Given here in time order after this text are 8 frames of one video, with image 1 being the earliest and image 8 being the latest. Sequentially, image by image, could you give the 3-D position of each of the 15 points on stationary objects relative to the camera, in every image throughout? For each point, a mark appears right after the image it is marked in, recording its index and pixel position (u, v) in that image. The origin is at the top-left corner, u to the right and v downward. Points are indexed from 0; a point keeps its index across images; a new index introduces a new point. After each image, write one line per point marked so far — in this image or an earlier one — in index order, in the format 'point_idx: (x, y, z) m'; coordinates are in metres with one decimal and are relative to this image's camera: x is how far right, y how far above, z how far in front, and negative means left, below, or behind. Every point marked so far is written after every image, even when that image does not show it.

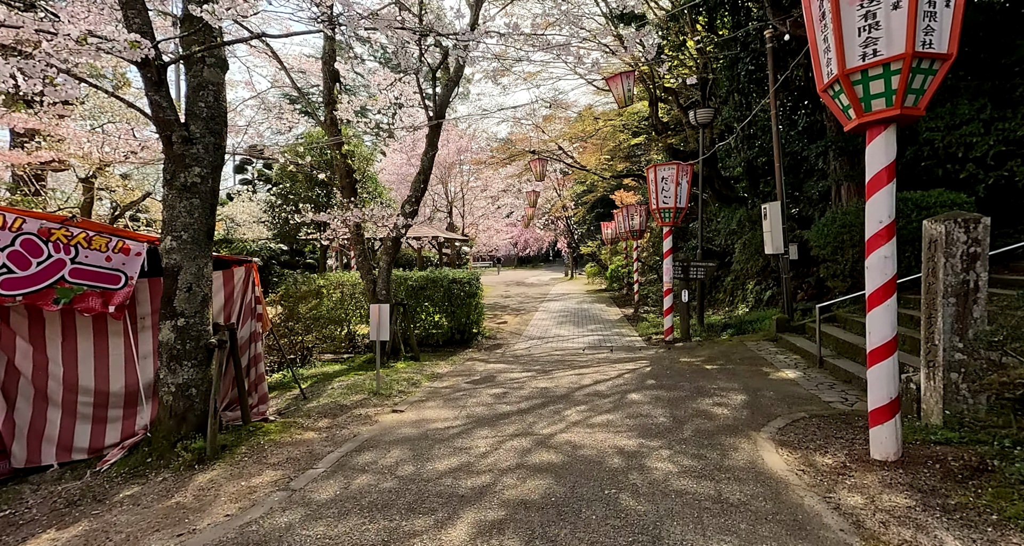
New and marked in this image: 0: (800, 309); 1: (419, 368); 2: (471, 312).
0: (+4.2, -0.5, +10.1) m
1: (-1.2, -1.3, +9.1) m
2: (-0.7, -0.7, +12.2) m
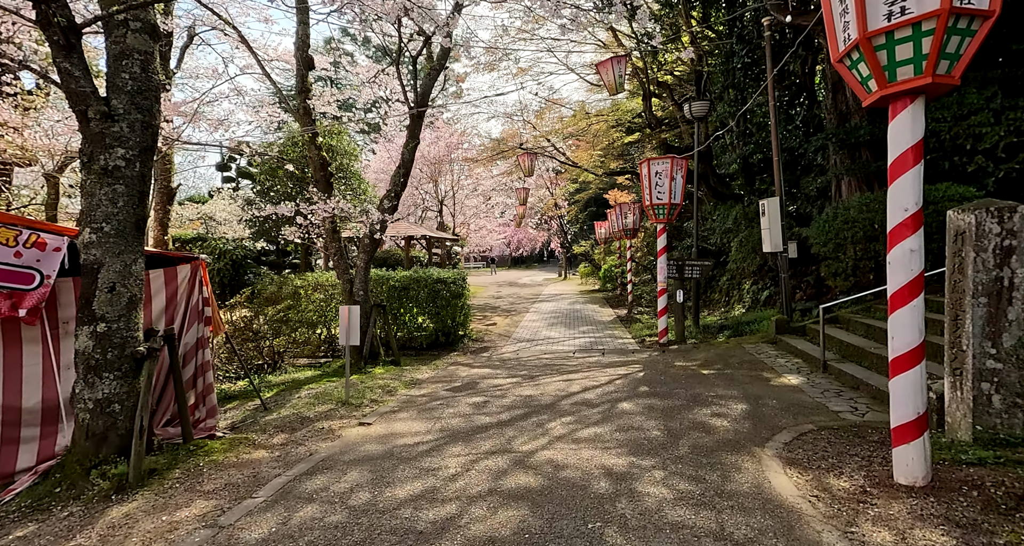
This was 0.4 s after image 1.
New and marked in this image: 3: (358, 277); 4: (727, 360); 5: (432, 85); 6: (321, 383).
0: (+4.0, -0.5, +9.6) m
1: (-1.4, -1.3, +8.6) m
2: (-0.9, -0.7, +11.7) m
3: (-2.1, -0.1, +9.4) m
4: (+2.4, -1.0, +7.9) m
5: (-1.1, +2.7, +10.0) m
6: (-2.1, -1.2, +7.4) m
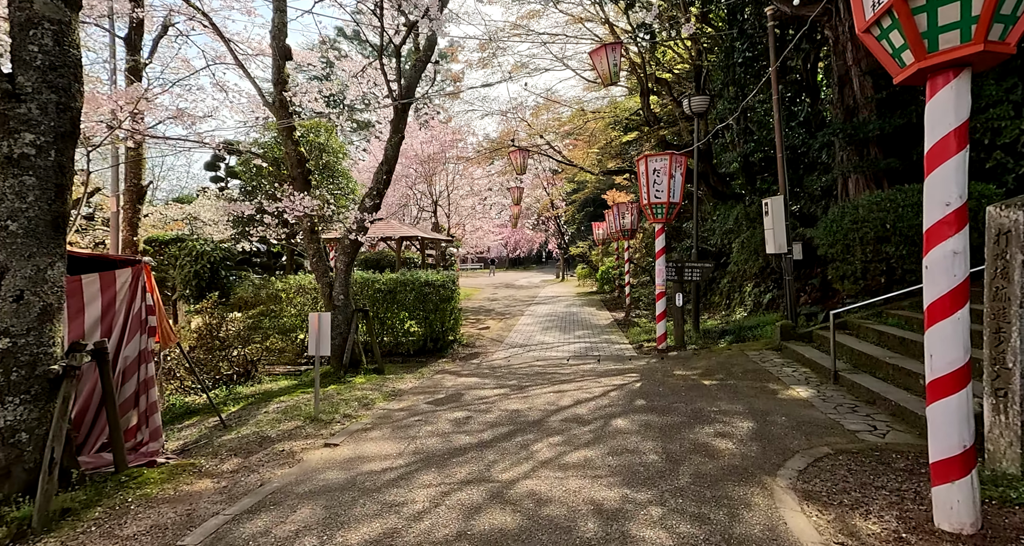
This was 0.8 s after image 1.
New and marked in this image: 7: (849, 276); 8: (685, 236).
0: (+3.8, -0.5, +9.1) m
1: (-1.5, -1.3, +8.1) m
2: (-1.1, -0.7, +11.2) m
3: (-2.3, -0.1, +8.9) m
4: (+2.3, -1.0, +7.4) m
5: (-1.3, +2.6, +9.5) m
6: (-2.2, -1.2, +6.9) m
7: (+3.9, 0.0, +8.0) m
8: (+3.8, +0.8, +15.2) m
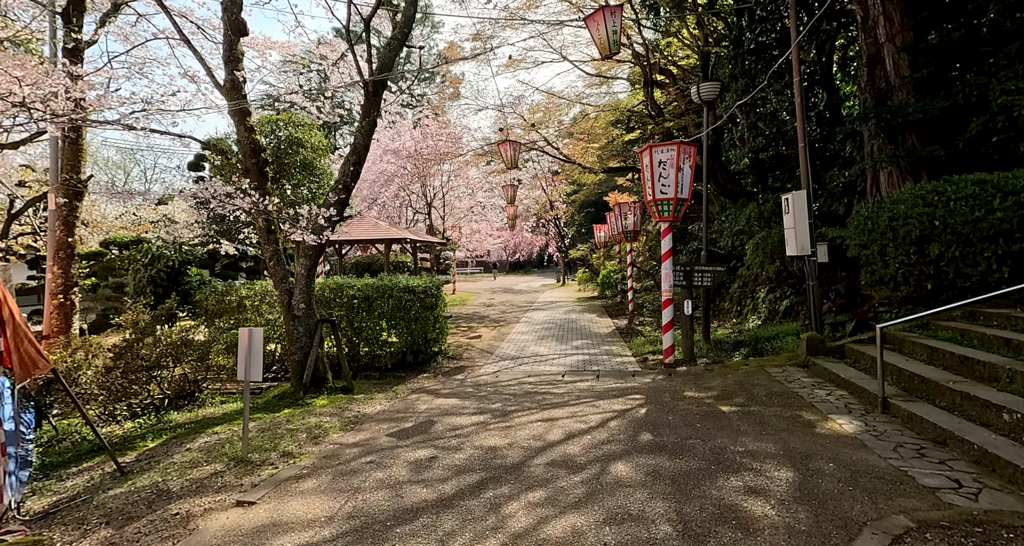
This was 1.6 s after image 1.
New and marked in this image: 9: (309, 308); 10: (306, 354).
0: (+3.7, -0.6, +8.0) m
1: (-1.7, -1.4, +7.0) m
2: (-1.2, -0.8, +10.1) m
3: (-2.4, -0.2, +7.8) m
4: (+2.1, -1.1, +6.3) m
5: (-1.4, +2.6, +8.4) m
6: (-2.4, -1.3, +5.8) m
7: (+3.7, -0.1, +6.9) m
8: (+3.6, +0.7, +14.1) m
9: (-2.3, -0.4, +8.0) m
10: (-2.4, -1.0, +8.0) m
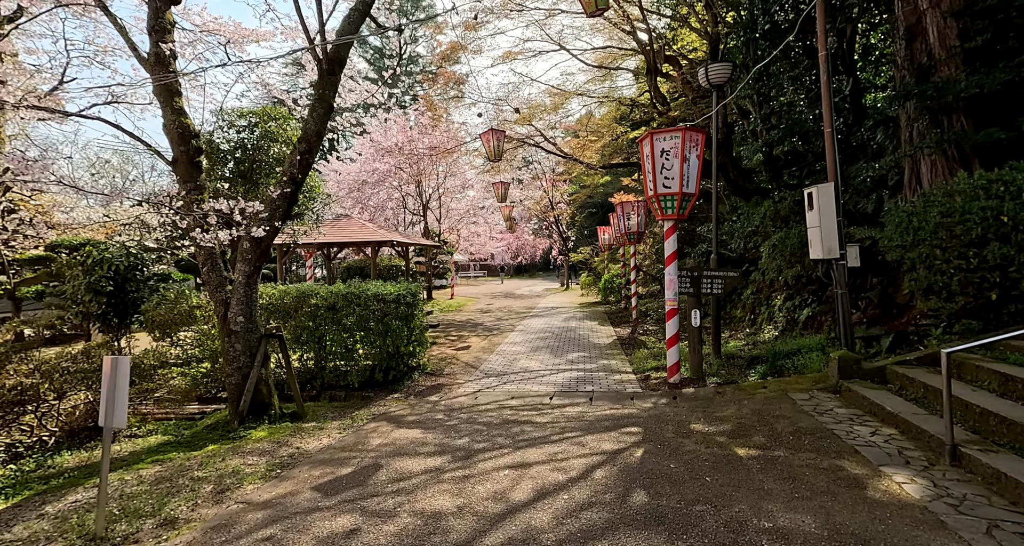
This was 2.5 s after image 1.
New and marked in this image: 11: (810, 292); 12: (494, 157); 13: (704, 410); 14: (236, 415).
0: (+3.5, -0.6, +6.8) m
1: (-1.9, -1.4, +5.8) m
2: (-1.4, -0.9, +9.0) m
3: (-2.6, -0.2, +6.7) m
4: (+1.9, -1.1, +5.1) m
5: (-1.7, +2.5, +7.3) m
6: (-2.6, -1.3, +4.7) m
7: (+3.5, -0.1, +5.7) m
8: (+3.5, +0.6, +12.9) m
9: (-2.6, -0.5, +6.9) m
10: (-2.6, -1.0, +6.8) m
11: (+3.6, -0.2, +8.3) m
12: (-0.5, +2.0, +12.0) m
13: (+1.7, -1.2, +5.9) m
14: (-2.6, -1.3, +6.6) m
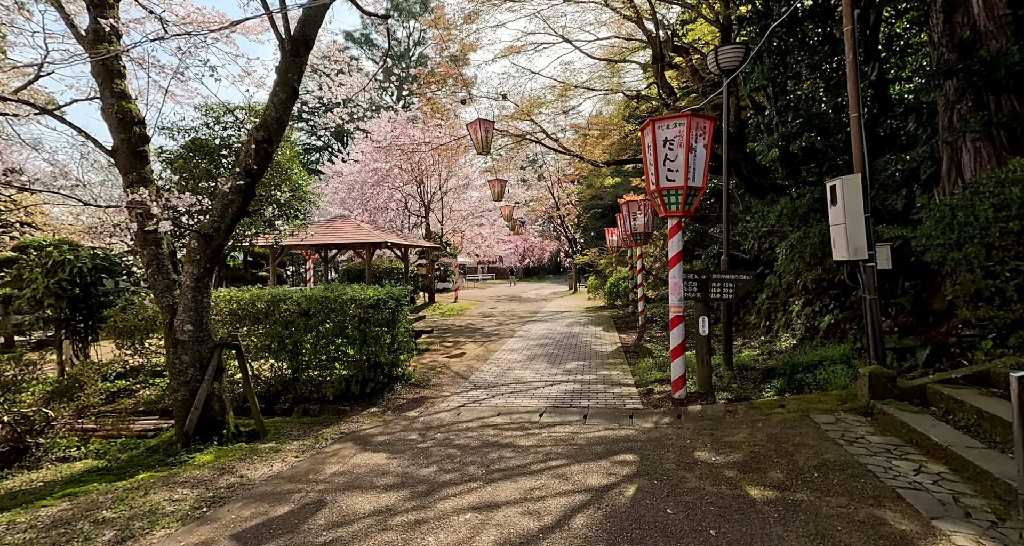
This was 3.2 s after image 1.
0: (+3.3, -0.7, +6.0) m
1: (-2.1, -1.4, +5.1) m
2: (-1.5, -0.9, +8.2) m
3: (-2.8, -0.2, +6.0) m
4: (+1.7, -1.1, +4.3) m
5: (-1.8, +2.5, +6.6) m
6: (-2.8, -1.3, +3.9) m
7: (+3.3, -0.1, +4.8) m
8: (+3.4, +0.6, +12.0) m
9: (-2.7, -0.5, +6.1) m
10: (-2.7, -1.0, +6.1) m
11: (+3.4, -0.3, +7.5) m
12: (-0.5, +2.0, +11.2) m
13: (+1.5, -1.2, +5.1) m
14: (-2.8, -1.4, +5.8) m
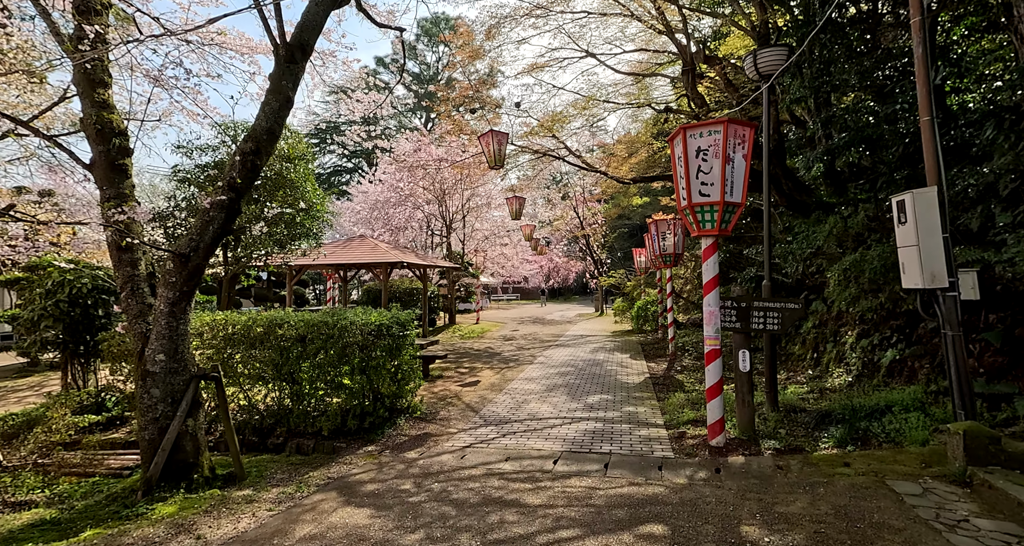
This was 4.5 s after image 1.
0: (+3.4, -0.9, +5.0) m
1: (-2.1, -1.6, +4.3) m
2: (-1.4, -1.1, +7.4) m
3: (-2.7, -0.4, +5.3) m
4: (+1.7, -1.3, +3.4) m
5: (-1.7, +2.3, +5.9) m
6: (-2.8, -1.4, +3.2) m
7: (+3.3, -0.3, +3.9) m
8: (+3.7, +0.2, +11.1) m
9: (-2.6, -0.7, +5.4) m
10: (-2.7, -1.2, +5.4) m
11: (+3.6, -0.5, +6.5) m
12: (-0.2, +1.6, +10.5) m
13: (+1.5, -1.3, +4.1) m
14: (-2.7, -1.5, +5.1) m
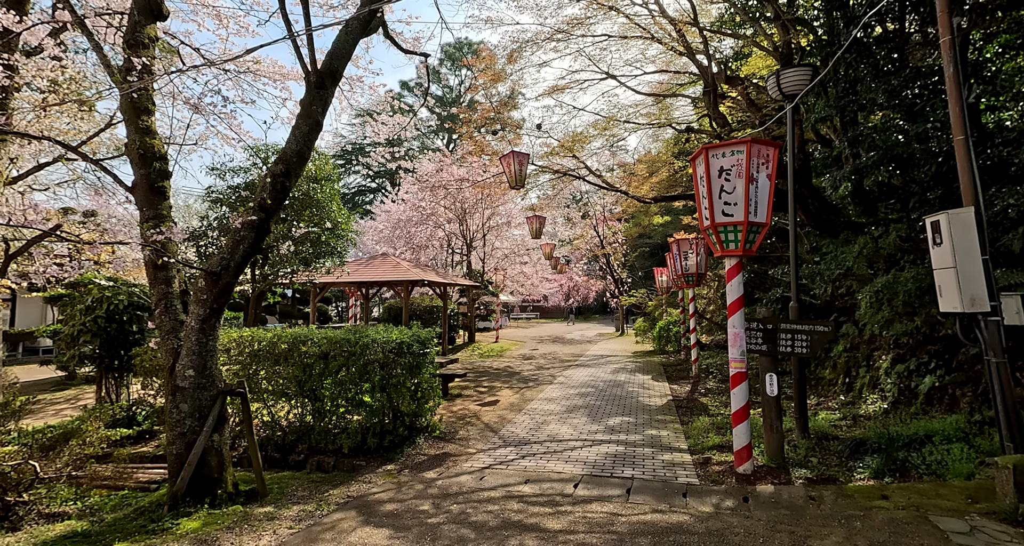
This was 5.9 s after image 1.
0: (+3.5, -1.0, +4.8) m
1: (-2.0, -1.7, +4.2) m
2: (-1.2, -1.3, +7.3) m
3: (-2.6, -0.5, +5.2) m
4: (+1.8, -1.4, +3.2) m
5: (-1.5, +2.2, +5.9) m
6: (-2.7, -1.5, +3.1) m
7: (+3.4, -0.4, +3.6) m
8: (+4.1, -0.1, +10.9) m
9: (-2.5, -0.8, +5.3) m
10: (-2.5, -1.3, +5.3) m
11: (+3.7, -0.7, +6.3) m
12: (+0.1, +1.4, +10.4) m
13: (+1.6, -1.5, +3.9) m
14: (-2.6, -1.6, +5.0) m
